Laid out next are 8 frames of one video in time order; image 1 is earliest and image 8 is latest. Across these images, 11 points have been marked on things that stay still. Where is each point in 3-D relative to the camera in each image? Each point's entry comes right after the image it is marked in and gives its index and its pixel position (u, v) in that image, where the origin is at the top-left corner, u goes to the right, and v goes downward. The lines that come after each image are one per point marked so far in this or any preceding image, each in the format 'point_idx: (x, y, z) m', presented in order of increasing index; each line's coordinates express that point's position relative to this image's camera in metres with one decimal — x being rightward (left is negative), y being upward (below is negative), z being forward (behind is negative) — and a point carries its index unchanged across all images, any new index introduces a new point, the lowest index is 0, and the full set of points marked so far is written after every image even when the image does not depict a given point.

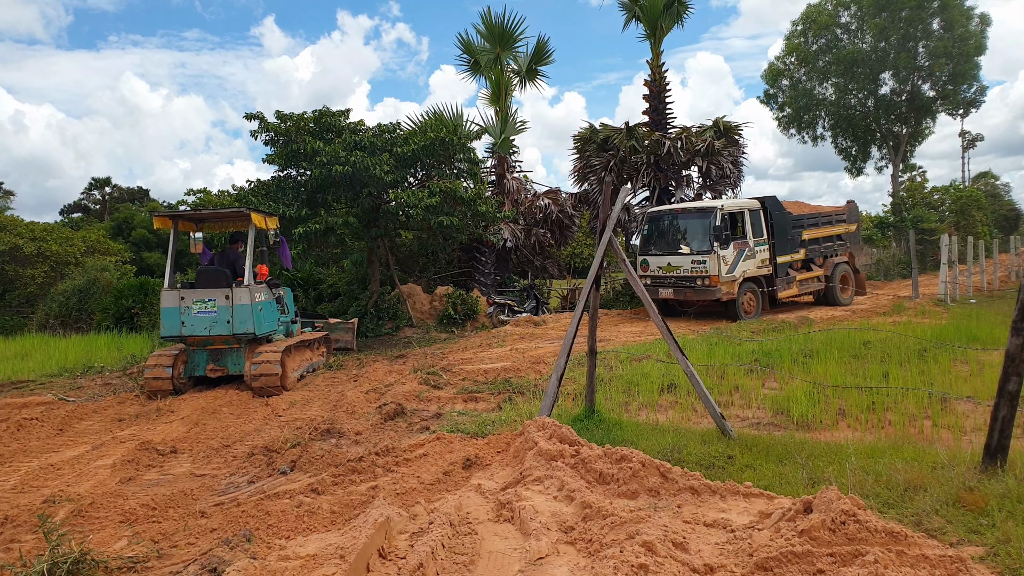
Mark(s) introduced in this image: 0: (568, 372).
0: (+0.6, -0.9, +9.0) m
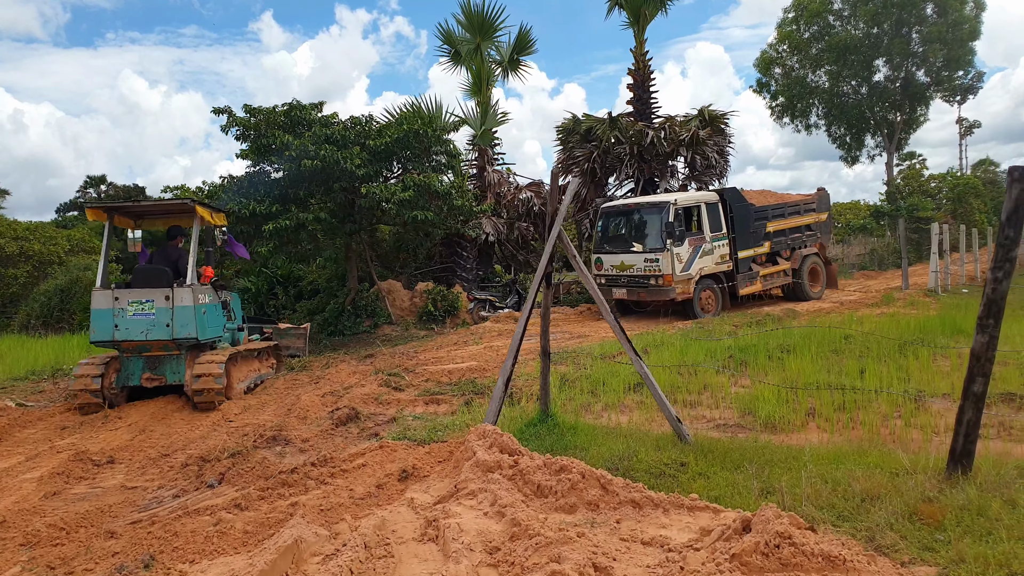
0: (+0.3, -0.9, +8.7) m
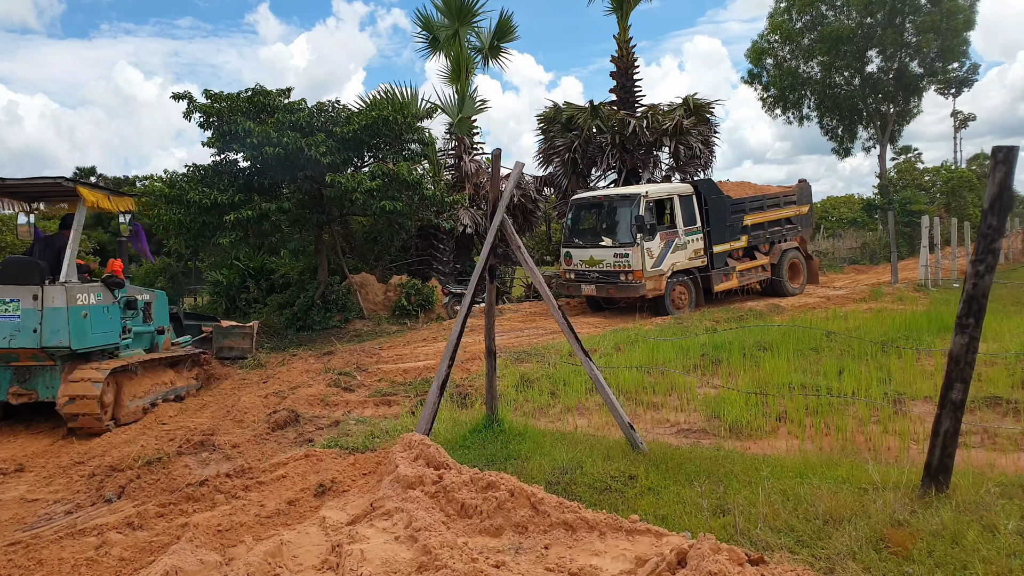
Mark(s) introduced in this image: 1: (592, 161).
0: (-0.1, -0.8, +8.2) m
1: (+1.5, +2.4, +16.2) m
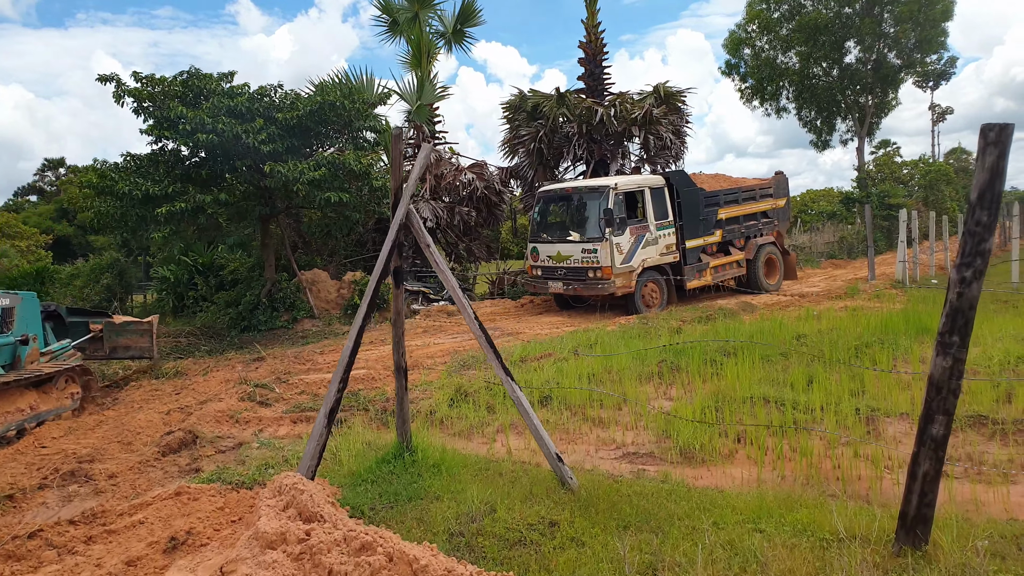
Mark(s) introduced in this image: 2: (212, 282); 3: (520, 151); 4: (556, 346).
0: (-0.6, -0.8, +7.5) m
1: (+0.8, +2.4, +15.4) m
2: (-5.4, +0.1, +15.5) m
3: (+0.1, +2.5, +15.5) m
4: (+0.5, -0.6, +9.3) m
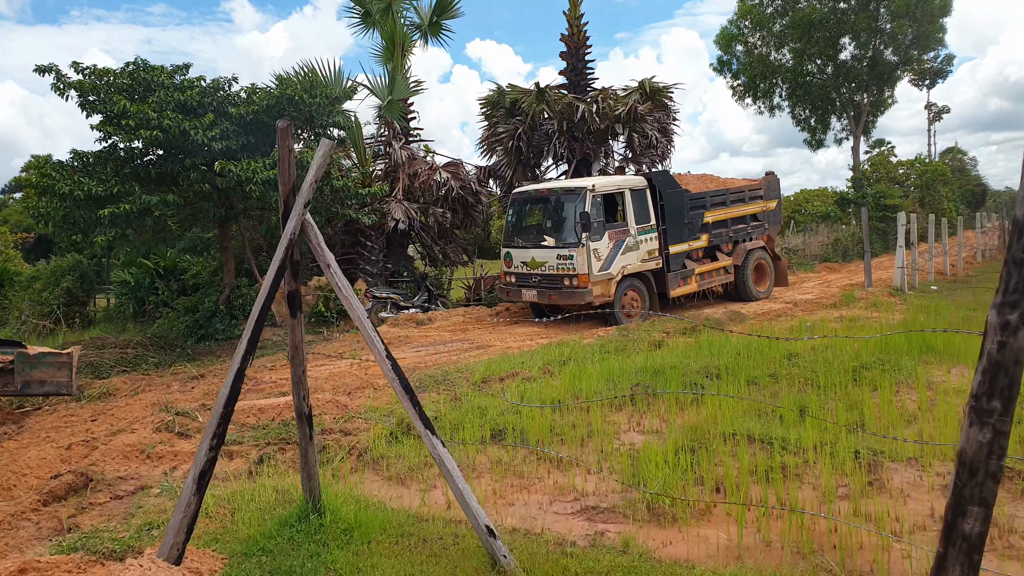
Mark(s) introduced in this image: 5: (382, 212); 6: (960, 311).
0: (-1.0, -0.9, +6.7) m
1: (+0.4, +2.3, +14.6) m
2: (-5.8, 0.0, +14.6) m
3: (-0.2, +2.4, +14.6) m
4: (+0.1, -0.7, +8.5) m
5: (-2.0, +1.2, +13.0) m
6: (+5.7, -0.3, +11.1) m
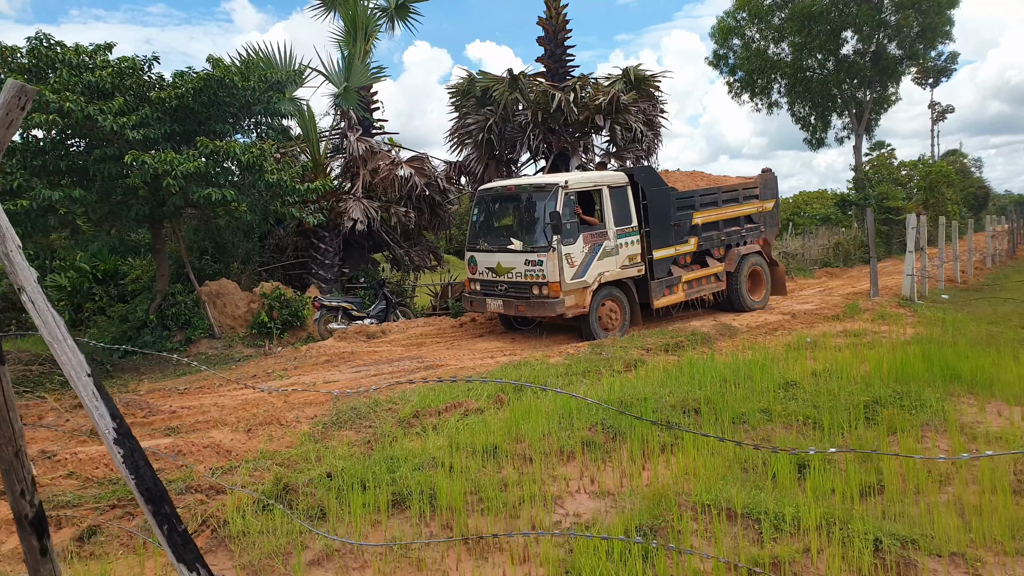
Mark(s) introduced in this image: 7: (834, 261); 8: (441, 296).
0: (-1.4, -1.0, +5.3) m
1: (0.0, +2.2, +13.3) m
2: (-6.2, -0.1, +13.3) m
3: (-0.7, +2.3, +13.3) m
4: (-0.3, -0.8, +7.2) m
5: (-2.4, +1.1, +11.7) m
6: (+5.3, -0.4, +9.7) m
7: (+7.5, +0.6, +20.0) m
8: (-1.1, -0.1, +12.9) m
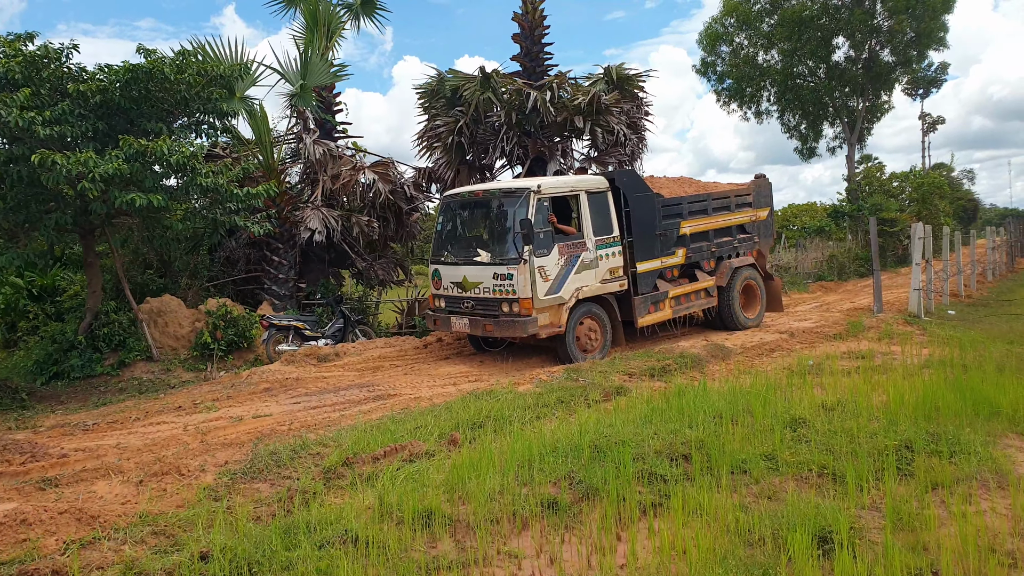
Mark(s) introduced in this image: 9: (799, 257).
0: (-1.7, -1.1, +4.2) m
1: (-0.4, +2.0, +12.2) m
2: (-6.6, -0.3, +12.1) m
3: (-1.1, +2.0, +12.3) m
4: (-0.6, -1.0, +6.1) m
5: (-2.8, +0.9, +10.6) m
6: (+5.0, -0.6, +8.7) m
7: (+7.0, +0.3, +19.0) m
8: (-1.4, -0.4, +11.8) m
9: (+6.2, +0.7, +18.4) m
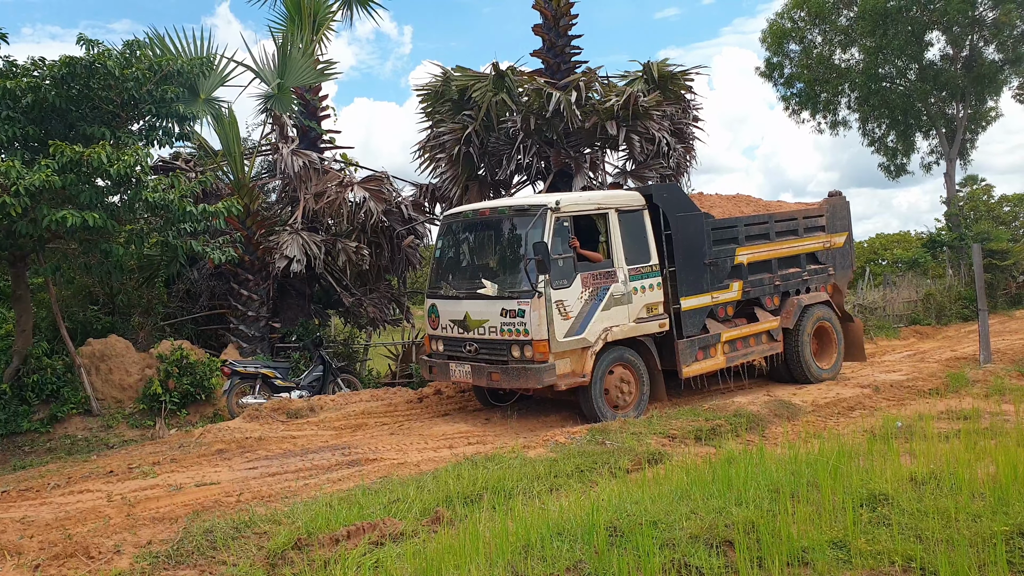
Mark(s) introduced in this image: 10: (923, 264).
0: (-1.9, -1.2, +2.5) m
1: (-0.1, +1.5, +10.6) m
2: (-6.3, -0.8, +10.8) m
3: (-0.8, +1.5, +10.7) m
4: (-0.7, -1.2, +4.4) m
5: (-2.6, +0.4, +9.1) m
6: (+5.0, -0.9, +6.7) m
7: (+7.7, -0.6, +16.9) m
8: (-1.2, -0.8, +10.1) m
9: (+6.9, -0.2, +16.3) m
10: (+8.7, +0.4, +19.1) m
